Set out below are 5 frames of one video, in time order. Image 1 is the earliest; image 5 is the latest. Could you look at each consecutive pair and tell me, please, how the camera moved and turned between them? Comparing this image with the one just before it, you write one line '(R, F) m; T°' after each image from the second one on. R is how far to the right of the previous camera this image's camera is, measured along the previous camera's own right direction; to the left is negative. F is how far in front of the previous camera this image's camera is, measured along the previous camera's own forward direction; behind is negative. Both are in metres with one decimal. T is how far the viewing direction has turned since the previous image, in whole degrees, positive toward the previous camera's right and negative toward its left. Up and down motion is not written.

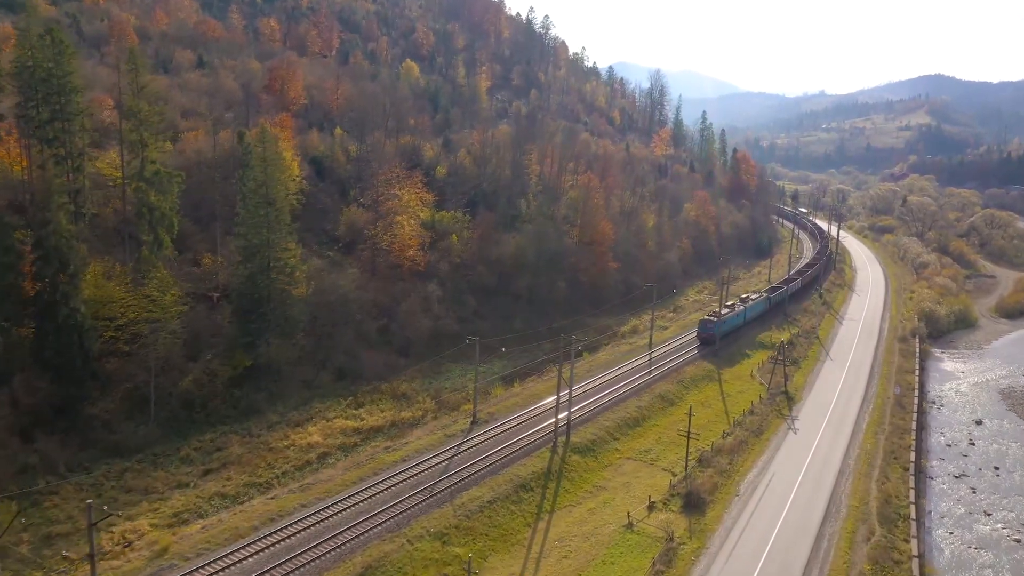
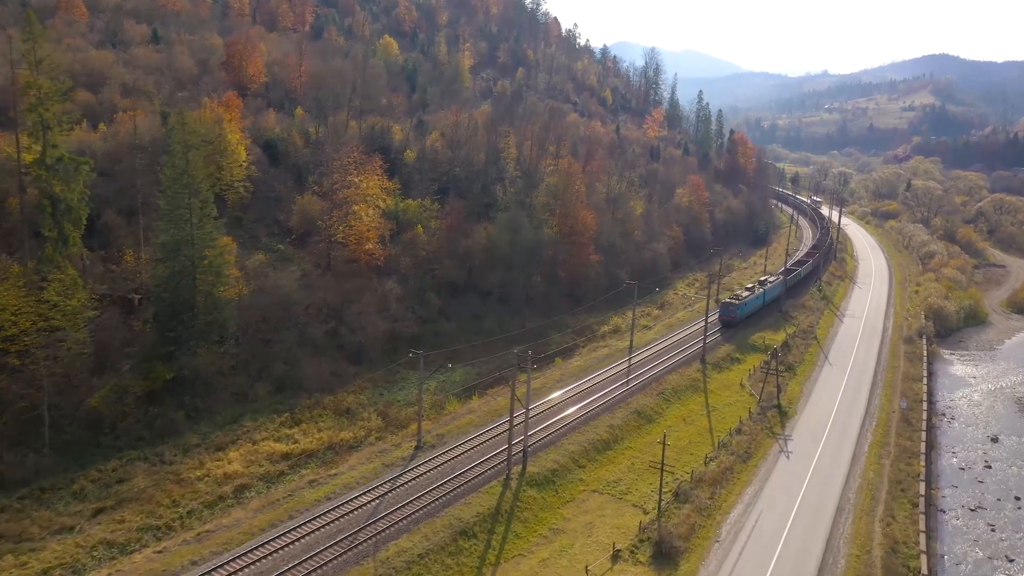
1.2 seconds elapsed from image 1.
(+2.8, +5.5) m; 0°
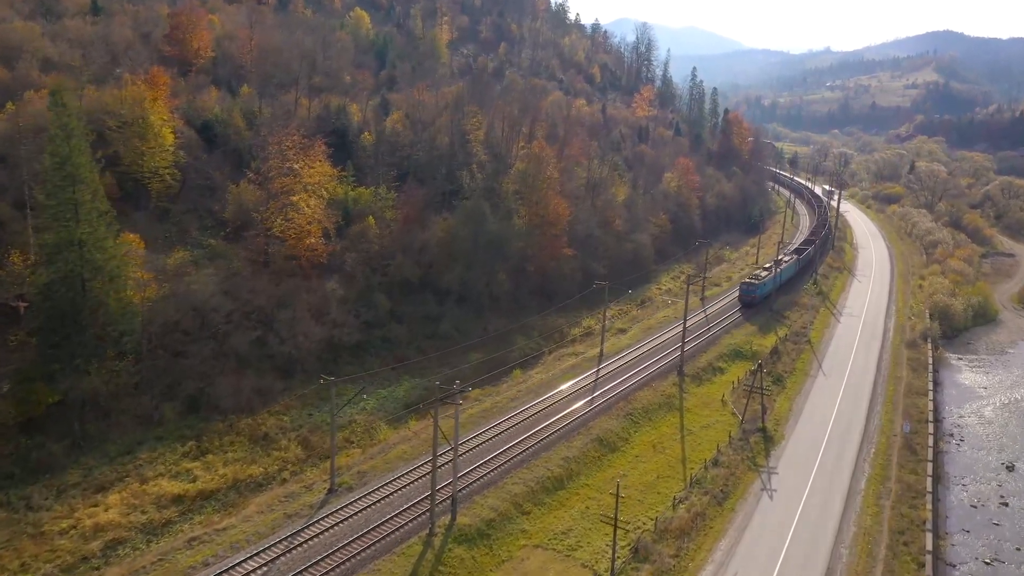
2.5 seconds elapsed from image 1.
(+3.2, +5.9) m; 0°
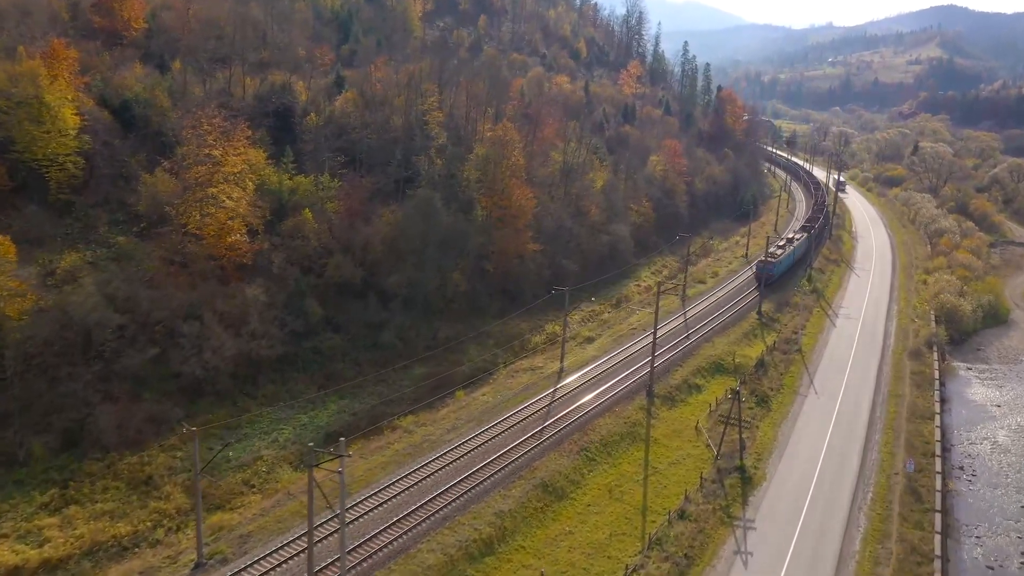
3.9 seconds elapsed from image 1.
(+3.4, +6.1) m; 0°
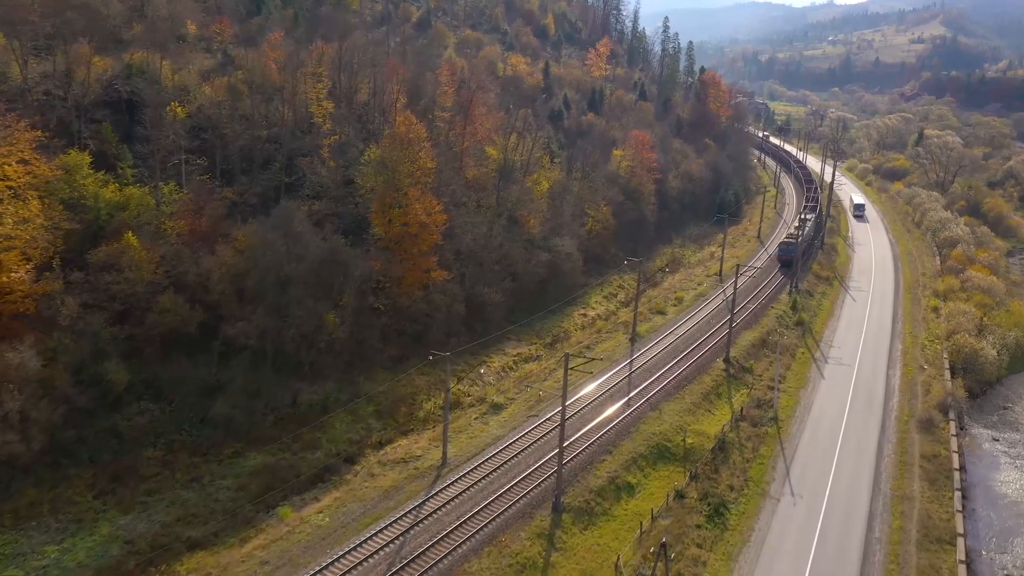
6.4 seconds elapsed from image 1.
(+6.3, +11.4) m; 0°
